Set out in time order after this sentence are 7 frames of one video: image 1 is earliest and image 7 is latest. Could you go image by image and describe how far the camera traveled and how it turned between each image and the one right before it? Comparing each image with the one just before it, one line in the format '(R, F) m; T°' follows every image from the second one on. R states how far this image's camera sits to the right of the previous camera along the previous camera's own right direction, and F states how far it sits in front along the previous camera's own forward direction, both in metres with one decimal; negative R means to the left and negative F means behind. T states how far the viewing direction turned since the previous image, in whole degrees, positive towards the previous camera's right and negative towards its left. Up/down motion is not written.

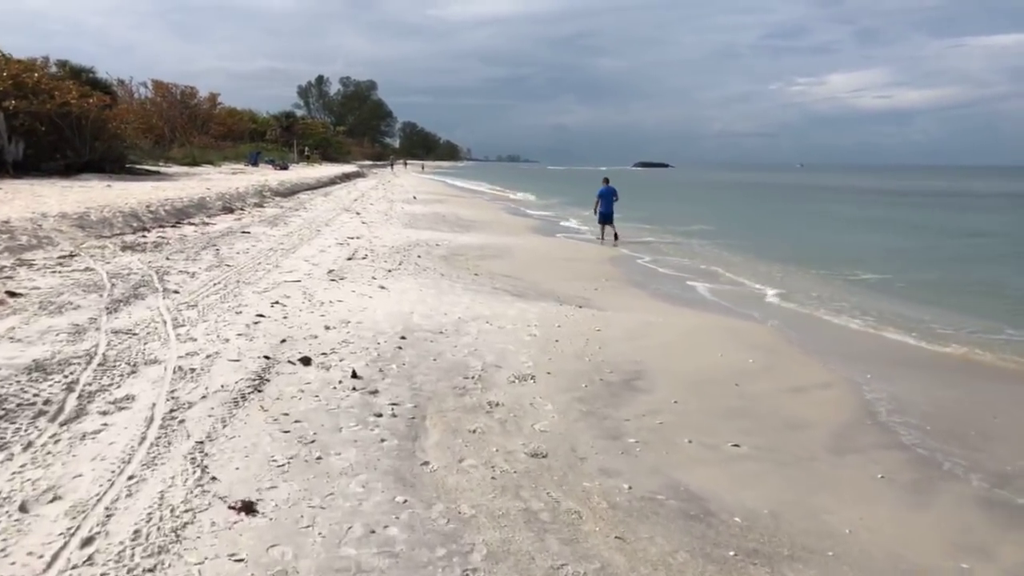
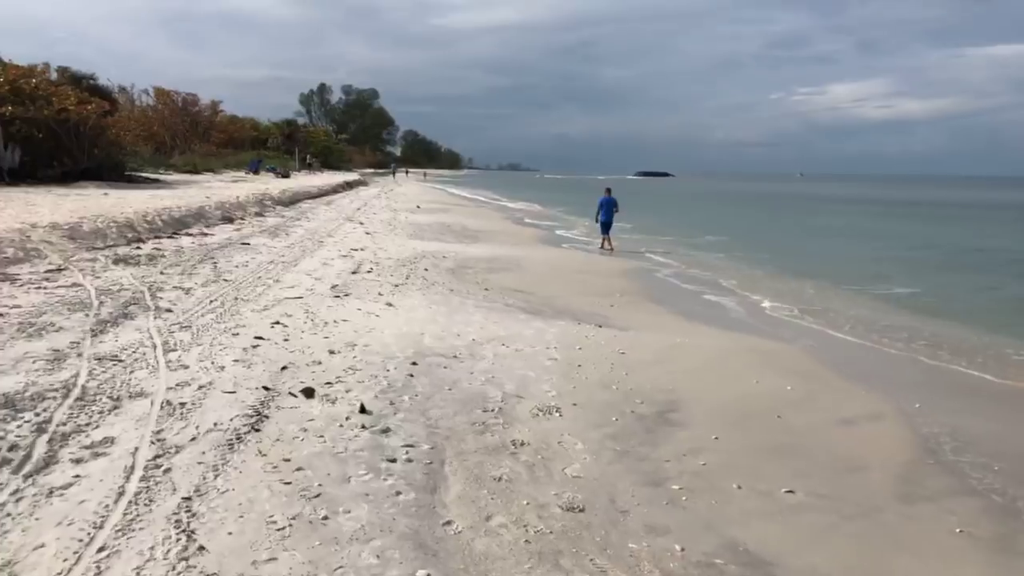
(-0.2, +0.6) m; 0°
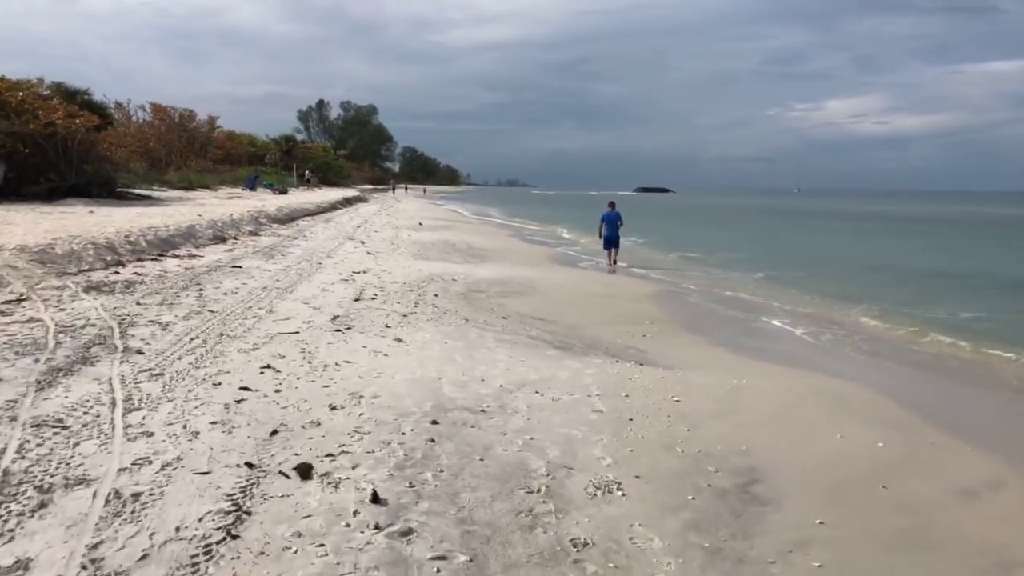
(-0.3, +1.1) m; 0°
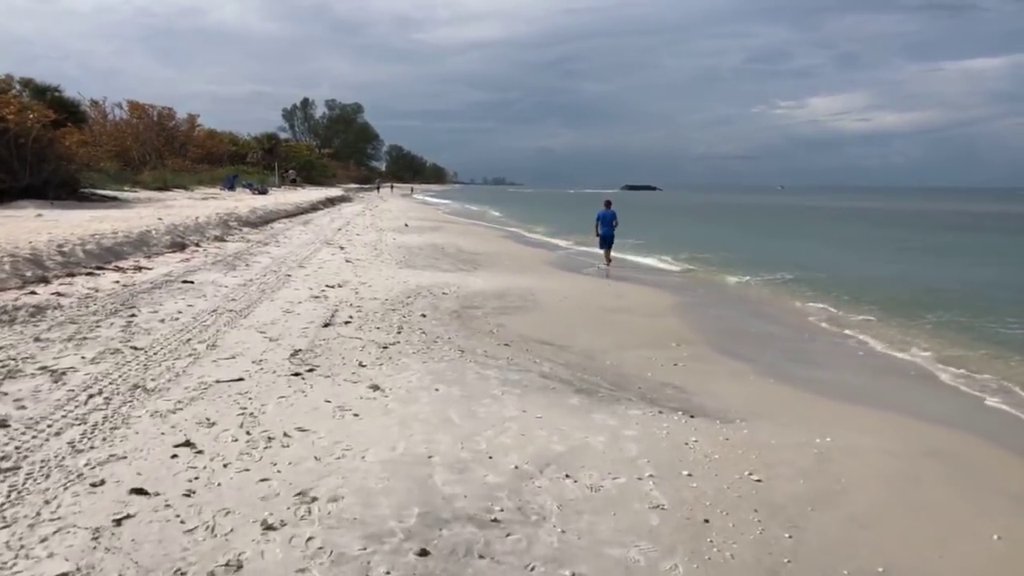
(-0.2, +1.8) m; +1°
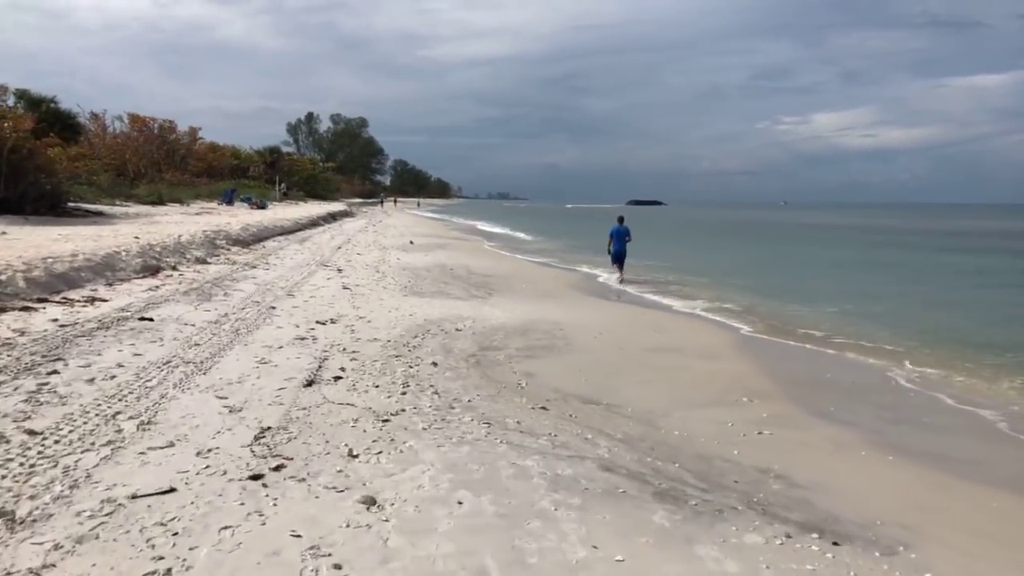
(-0.3, +1.9) m; 0°
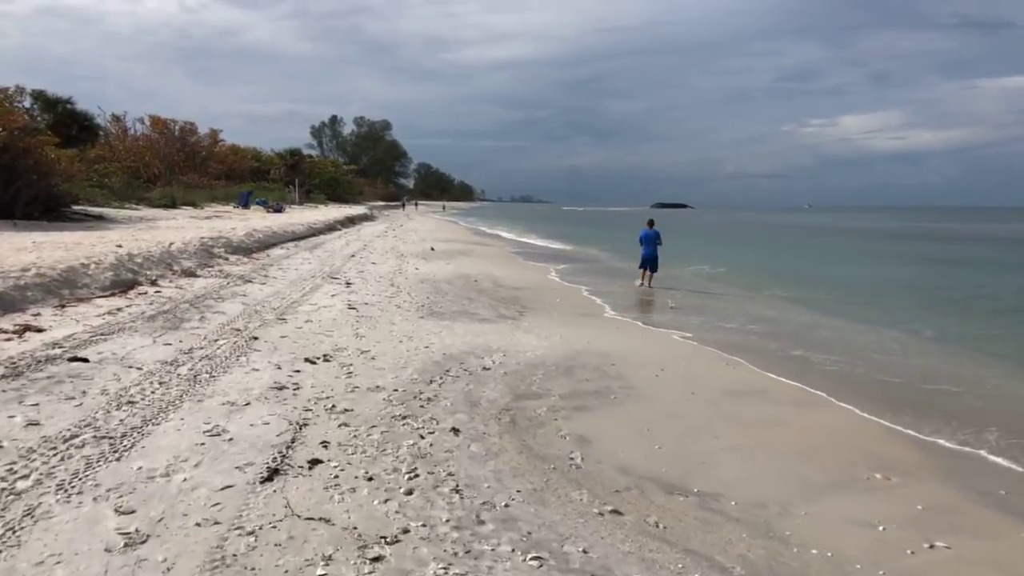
(-0.2, +2.1) m; -2°
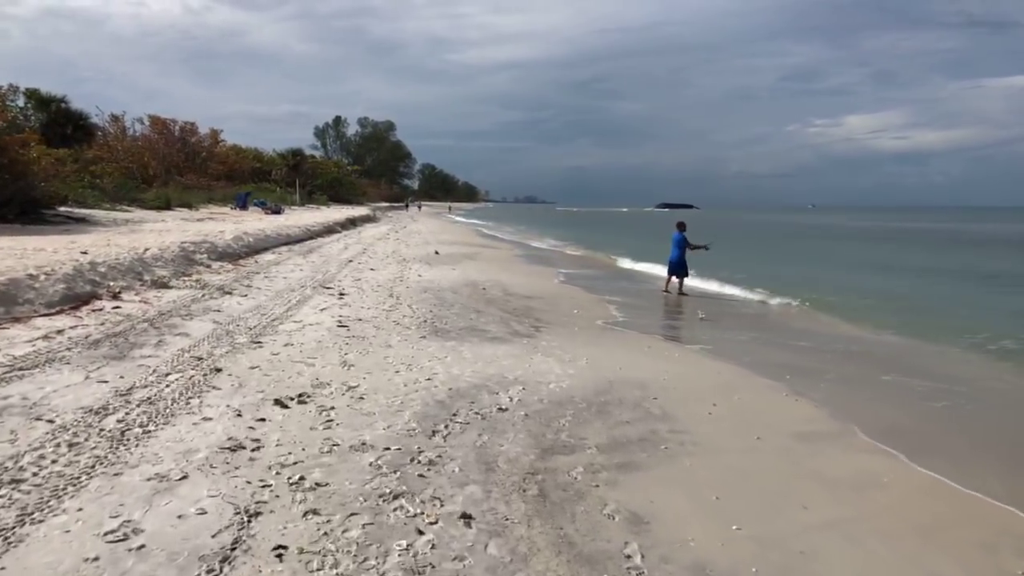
(-0.1, +1.5) m; 0°
